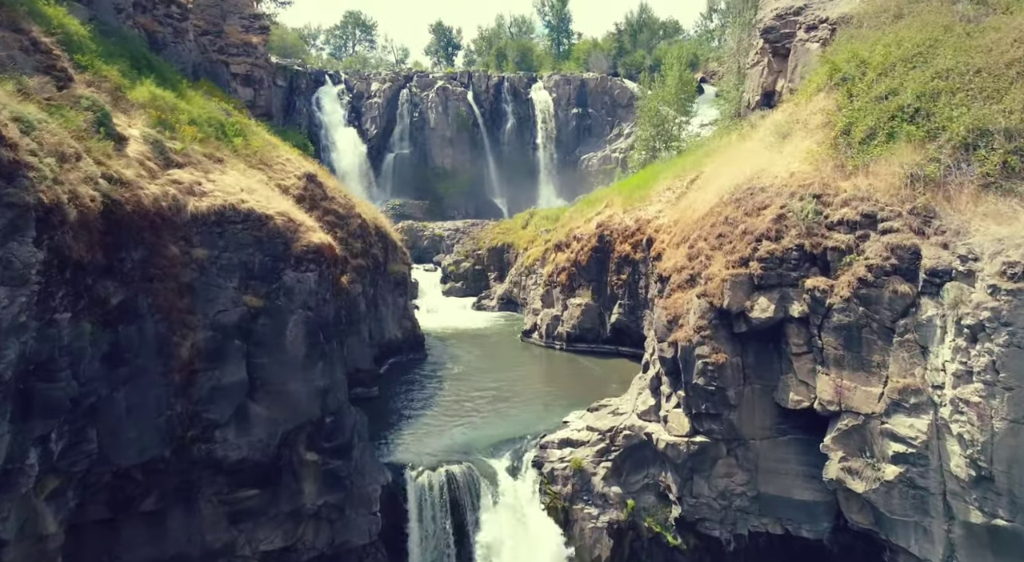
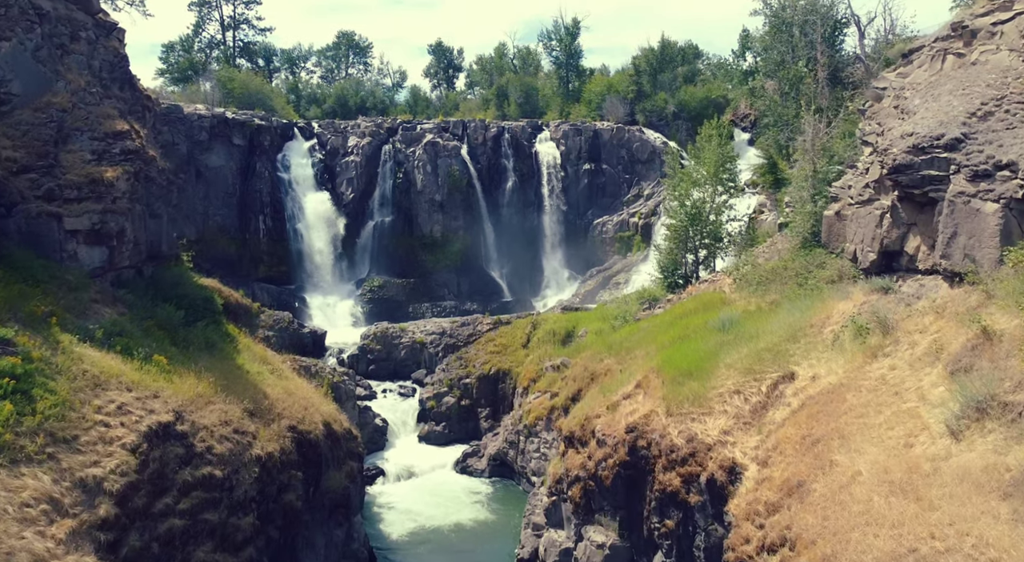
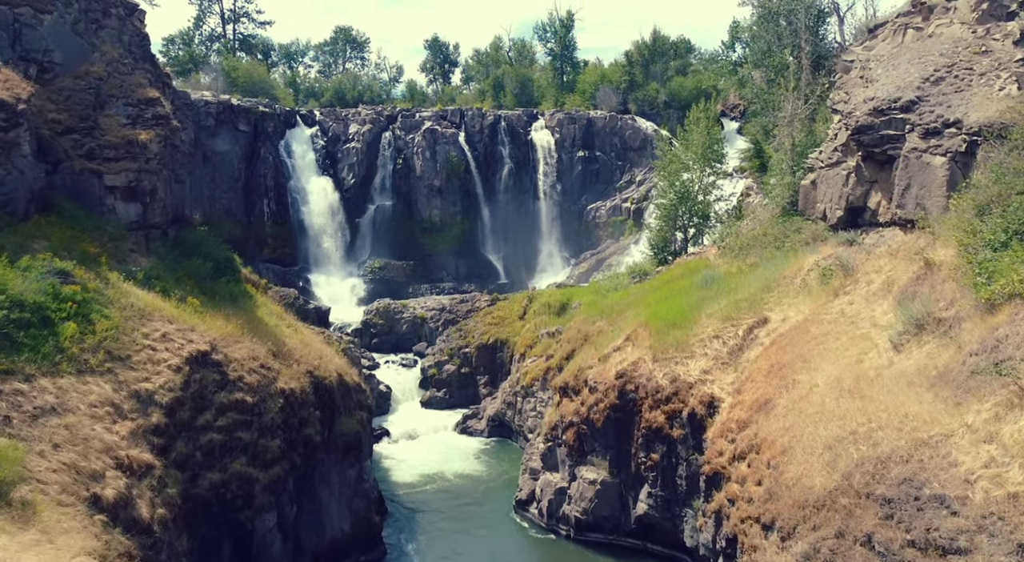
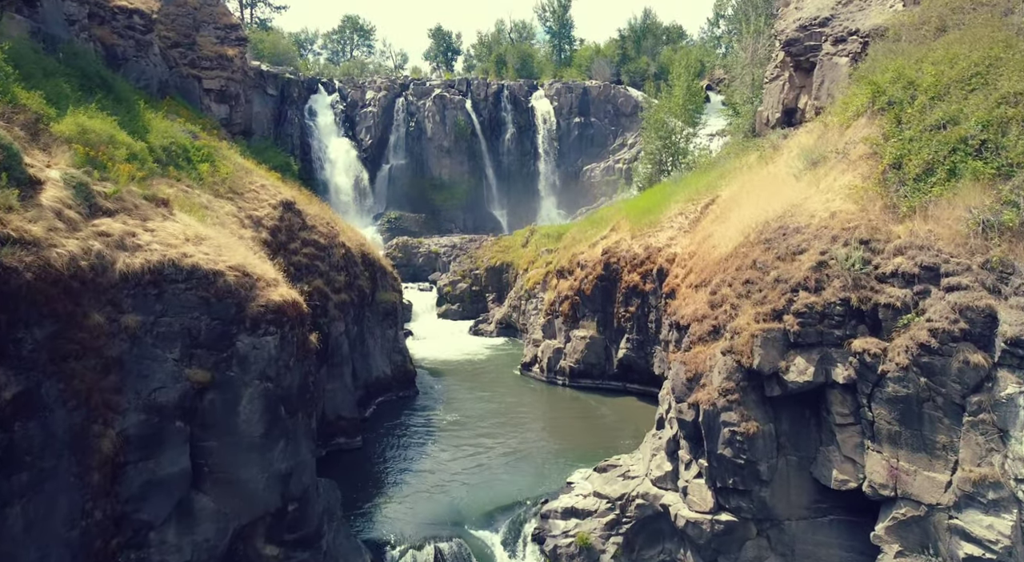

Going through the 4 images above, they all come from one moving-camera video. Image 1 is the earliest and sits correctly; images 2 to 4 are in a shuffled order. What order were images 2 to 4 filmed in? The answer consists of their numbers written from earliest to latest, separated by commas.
4, 3, 2
